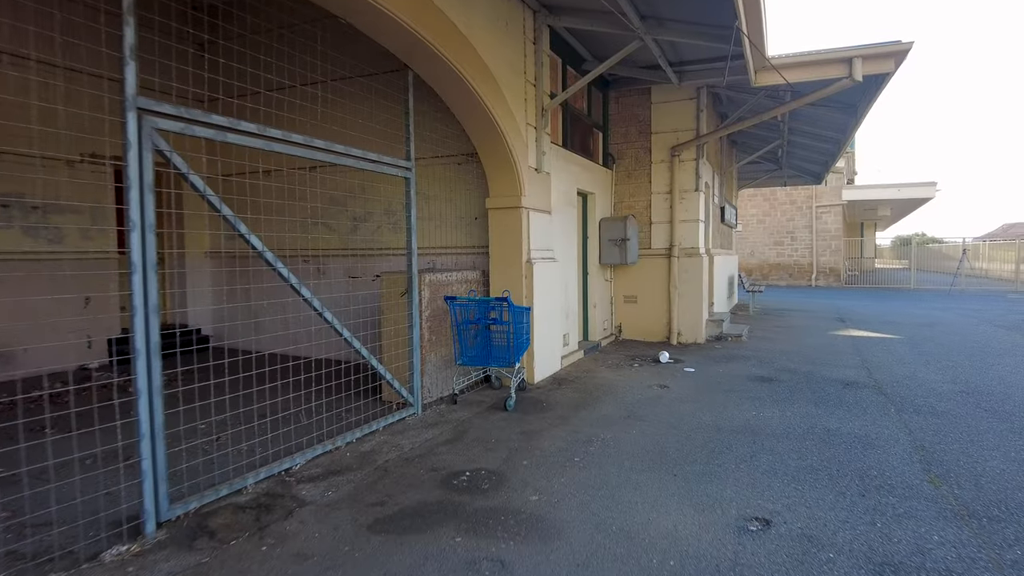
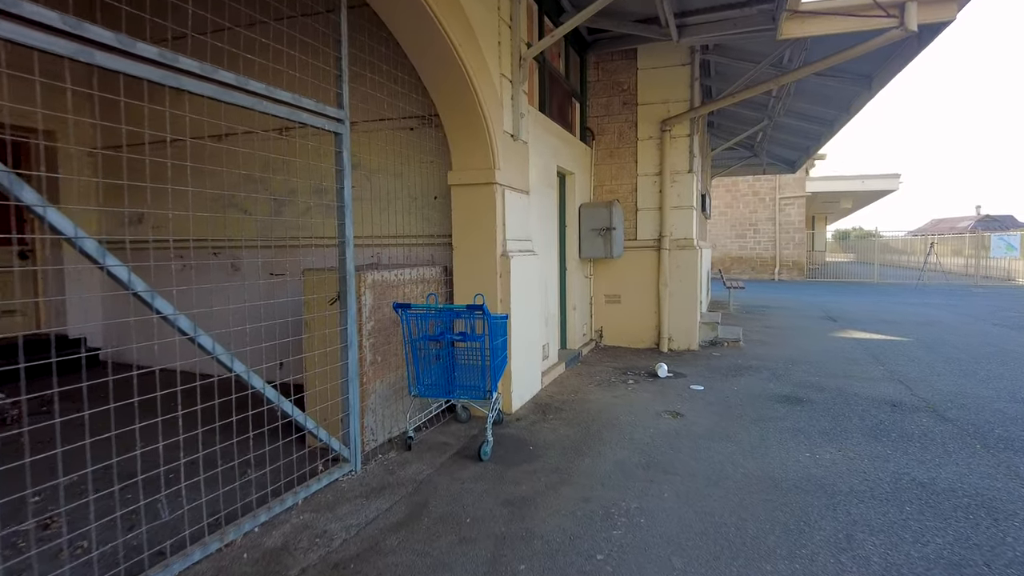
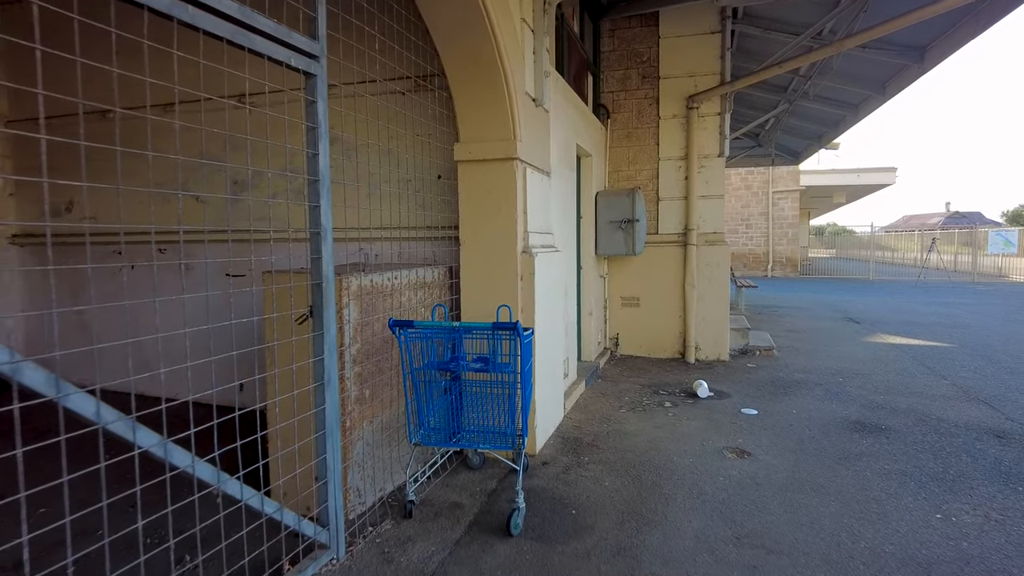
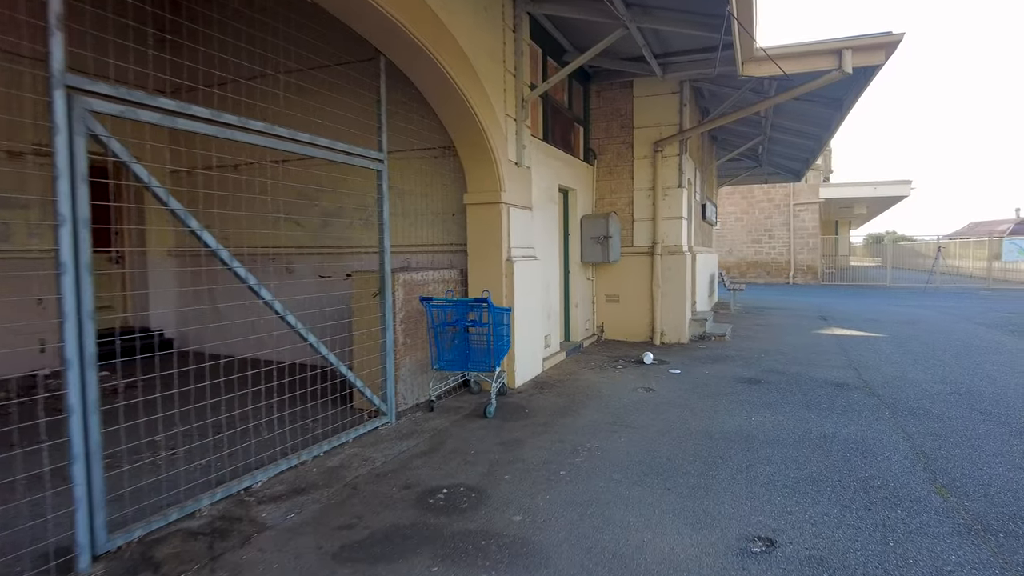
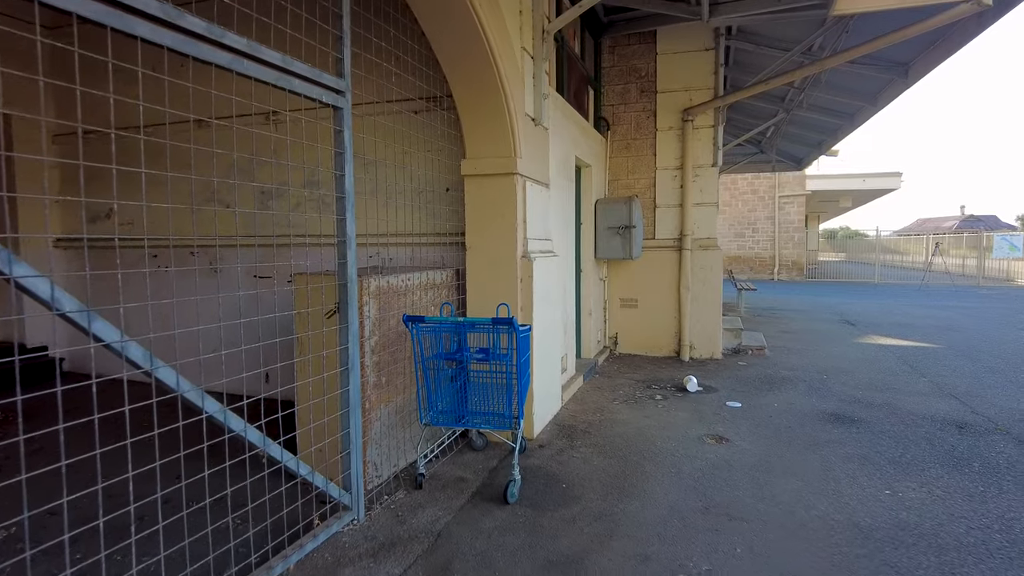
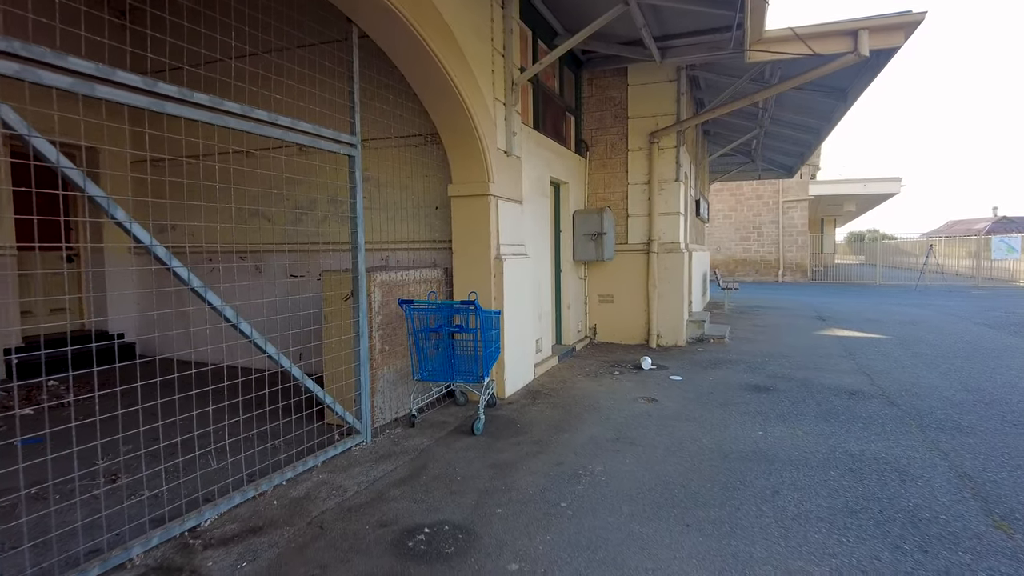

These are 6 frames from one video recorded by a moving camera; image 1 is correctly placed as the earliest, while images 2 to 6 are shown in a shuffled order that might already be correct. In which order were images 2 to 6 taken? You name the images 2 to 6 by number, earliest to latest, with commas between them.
4, 6, 2, 5, 3
